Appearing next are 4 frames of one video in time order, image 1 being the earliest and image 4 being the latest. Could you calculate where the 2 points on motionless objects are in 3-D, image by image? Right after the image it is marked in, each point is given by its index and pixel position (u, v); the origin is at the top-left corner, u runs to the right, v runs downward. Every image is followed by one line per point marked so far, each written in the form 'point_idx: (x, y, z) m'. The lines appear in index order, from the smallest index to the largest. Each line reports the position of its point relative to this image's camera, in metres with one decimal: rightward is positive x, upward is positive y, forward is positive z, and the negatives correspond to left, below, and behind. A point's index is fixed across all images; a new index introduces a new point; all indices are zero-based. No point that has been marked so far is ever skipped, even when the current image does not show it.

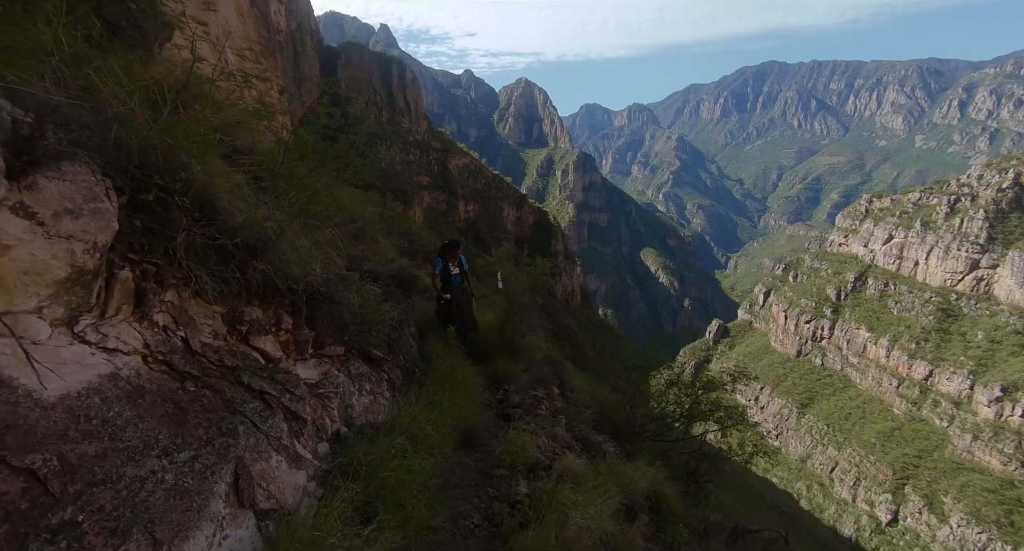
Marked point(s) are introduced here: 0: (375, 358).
0: (-1.2, -0.7, +4.3) m
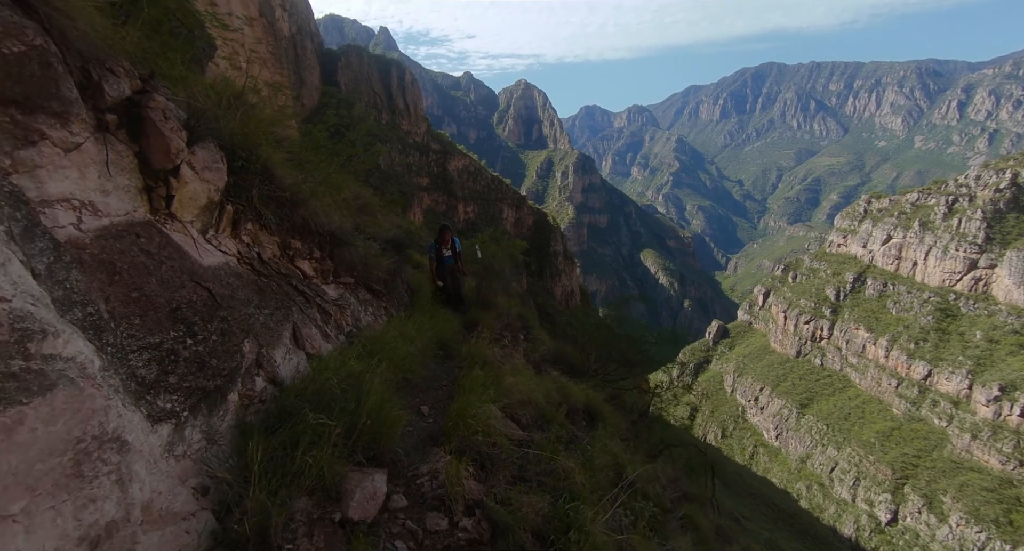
0: (-1.7, -0.2, +5.9) m
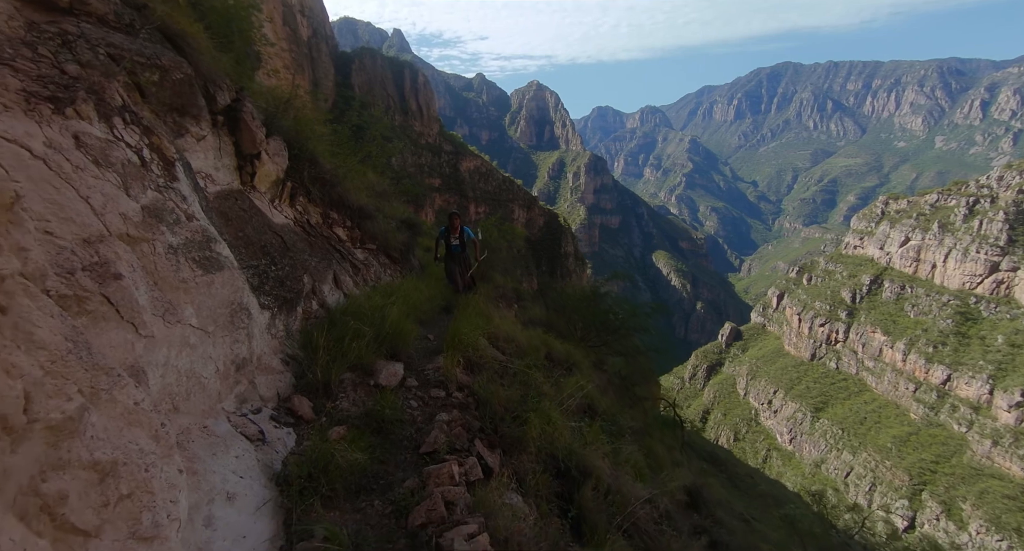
0: (-1.8, +0.3, +7.4) m
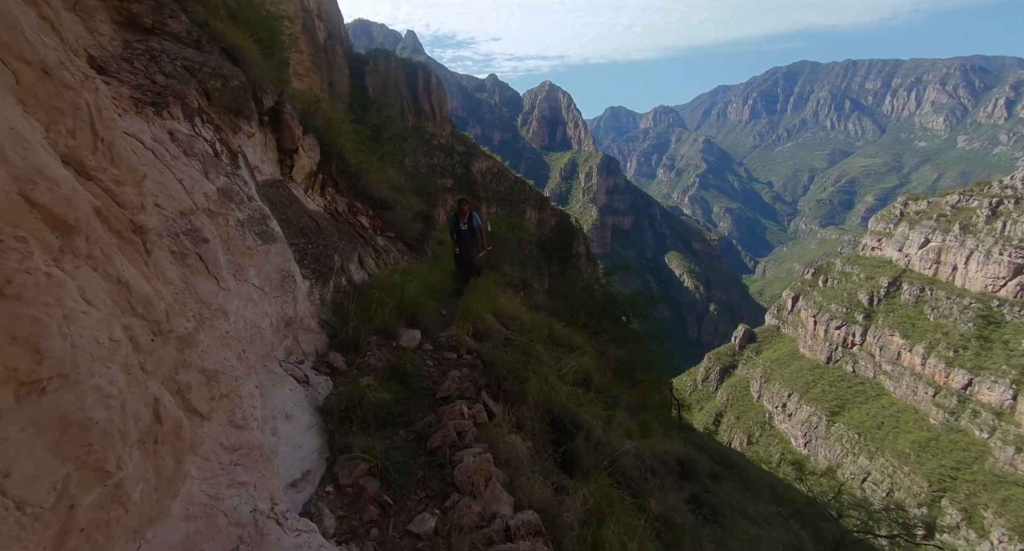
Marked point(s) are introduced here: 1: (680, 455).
0: (-1.7, +0.5, +8.1) m
1: (+2.7, -2.9, +7.7) m
